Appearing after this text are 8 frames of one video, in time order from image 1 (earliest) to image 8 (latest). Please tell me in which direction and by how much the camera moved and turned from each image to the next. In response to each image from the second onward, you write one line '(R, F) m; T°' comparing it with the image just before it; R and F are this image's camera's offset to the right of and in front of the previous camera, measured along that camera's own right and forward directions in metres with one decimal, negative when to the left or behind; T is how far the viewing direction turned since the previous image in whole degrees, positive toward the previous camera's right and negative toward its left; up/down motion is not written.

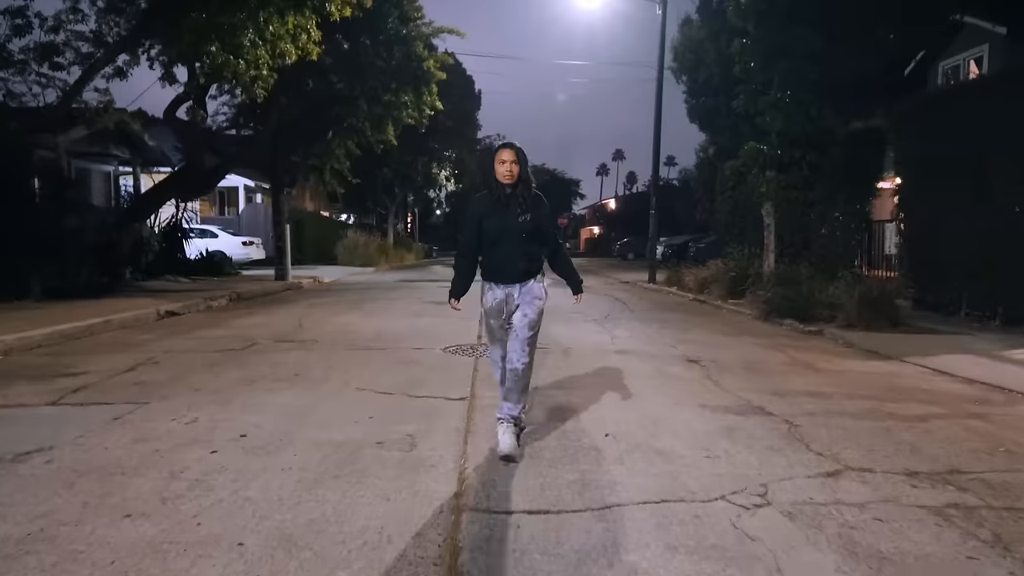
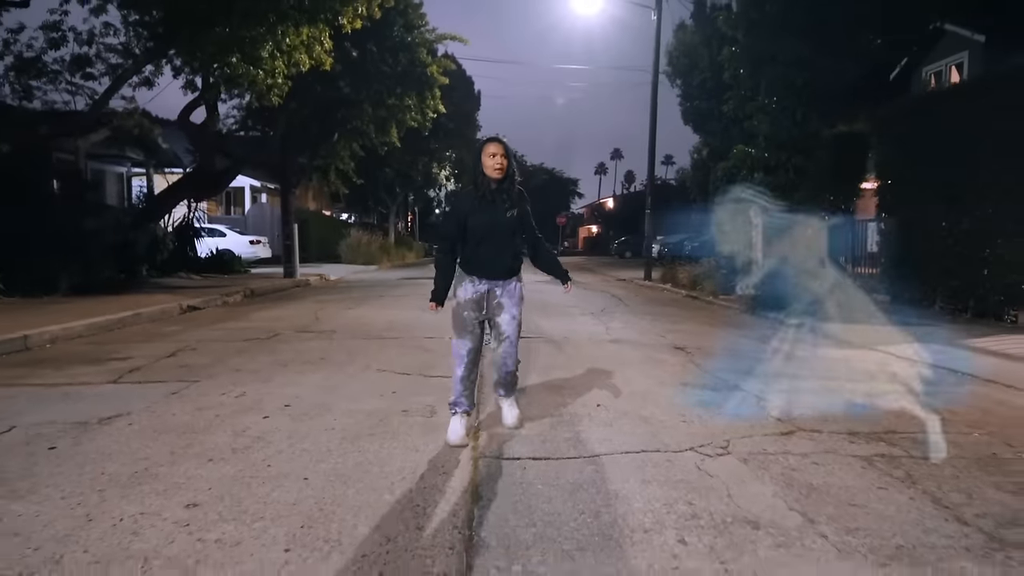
(-0.1, -0.9) m; 0°
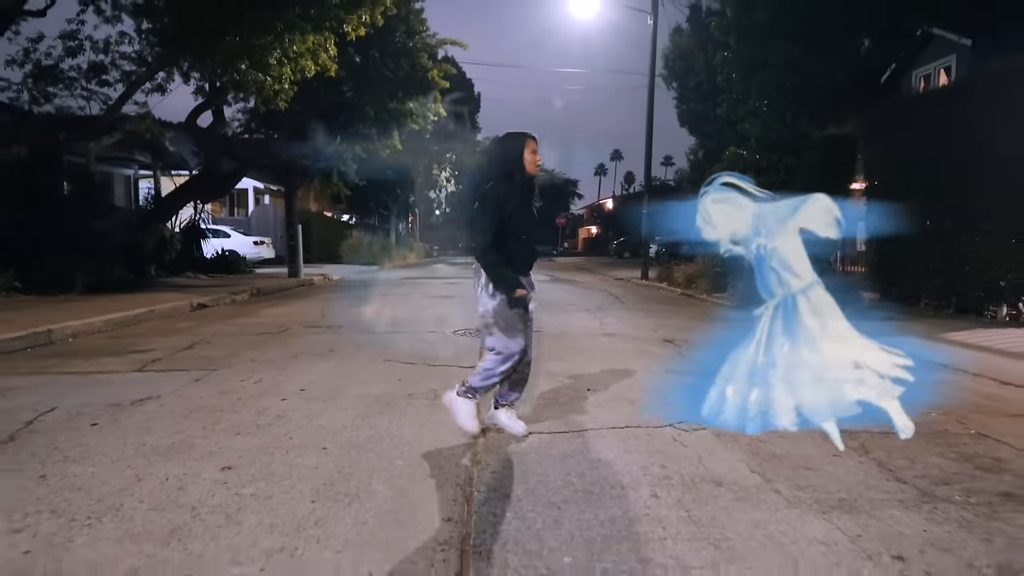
(0.0, -0.5) m; 0°
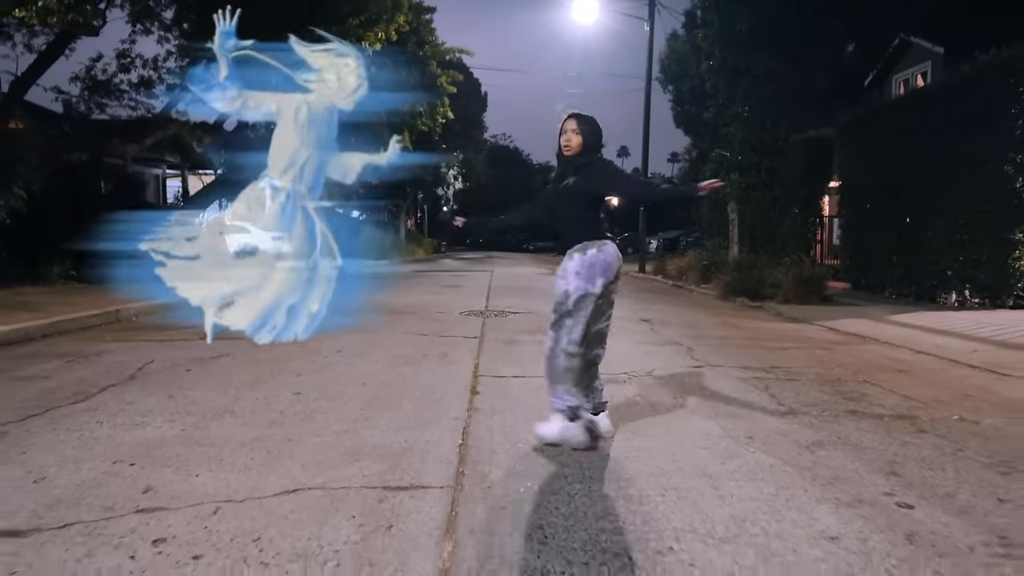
(+0.2, -1.6) m; -1°
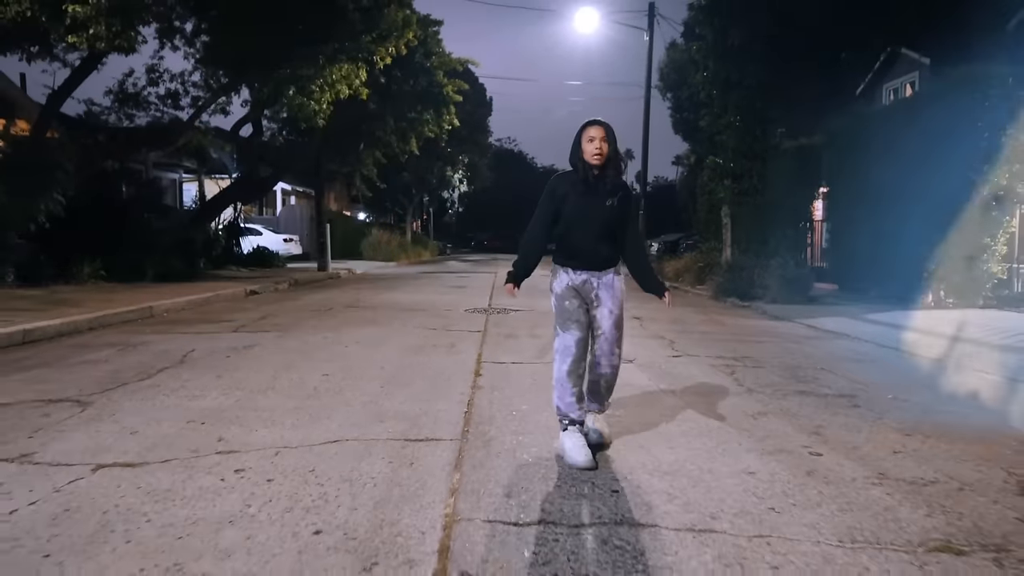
(+0.1, -1.0) m; 0°
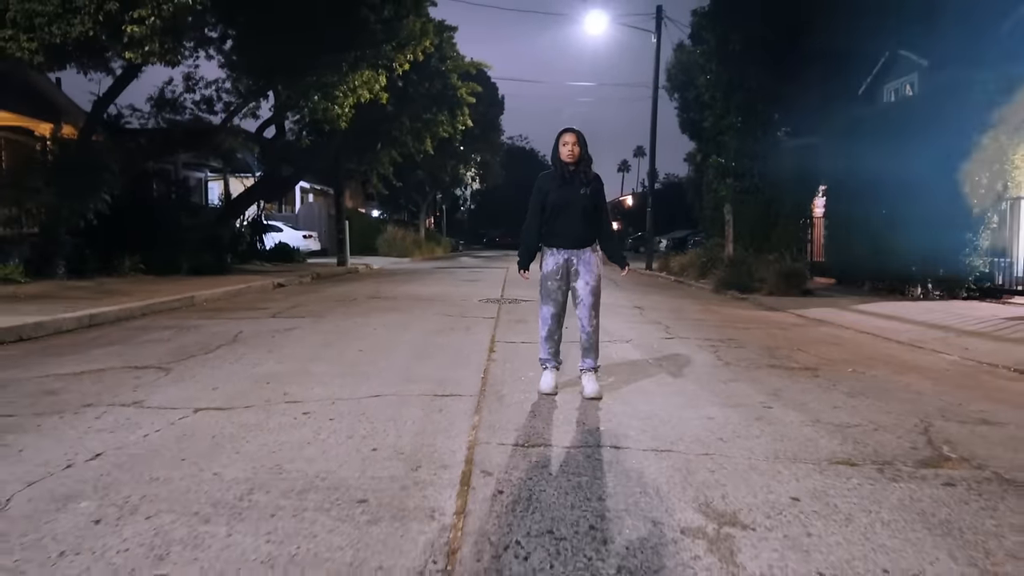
(0.0, -1.1) m; -1°
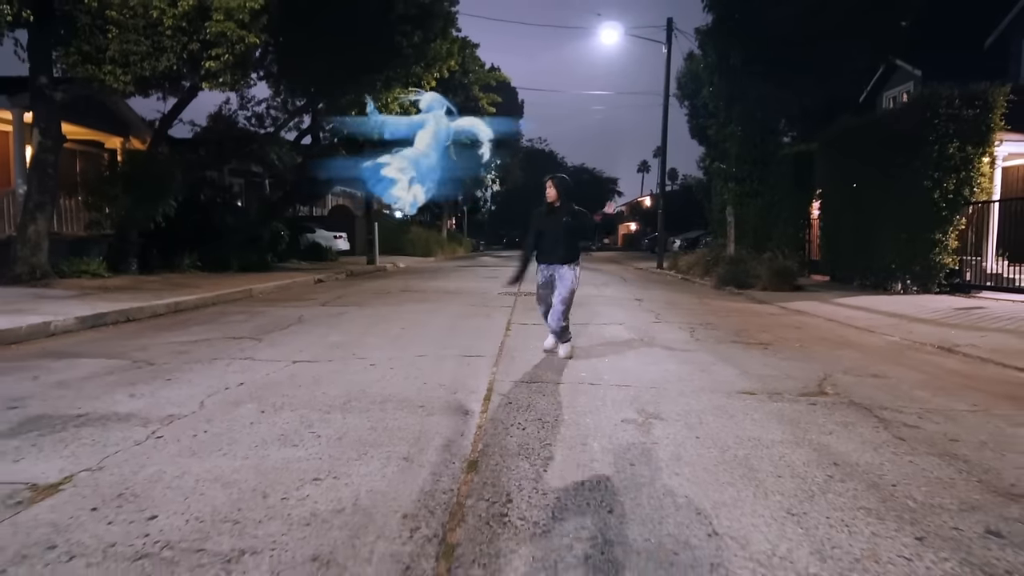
(+0.1, -1.9) m; -2°
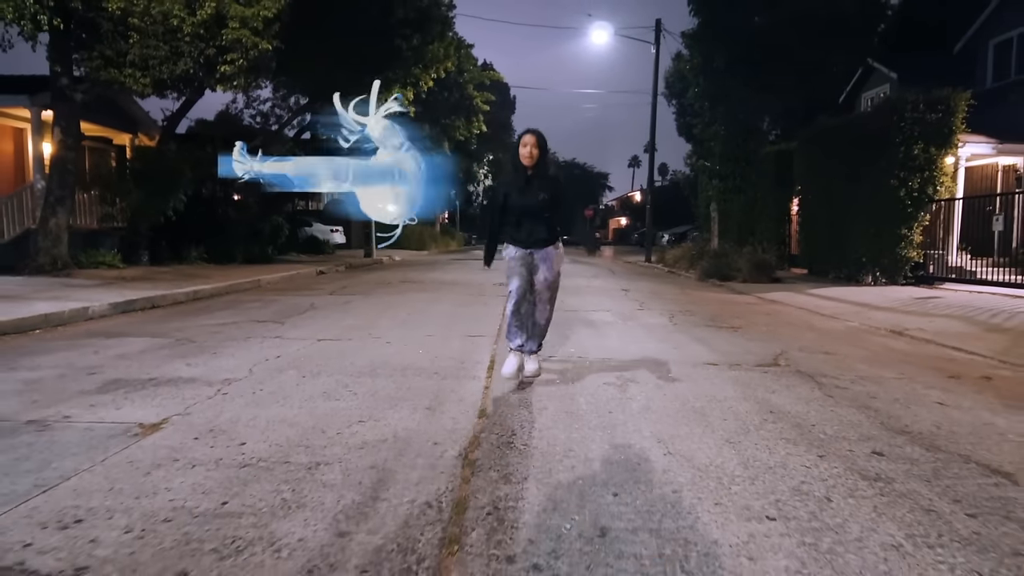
(-0.1, -1.0) m; +1°
